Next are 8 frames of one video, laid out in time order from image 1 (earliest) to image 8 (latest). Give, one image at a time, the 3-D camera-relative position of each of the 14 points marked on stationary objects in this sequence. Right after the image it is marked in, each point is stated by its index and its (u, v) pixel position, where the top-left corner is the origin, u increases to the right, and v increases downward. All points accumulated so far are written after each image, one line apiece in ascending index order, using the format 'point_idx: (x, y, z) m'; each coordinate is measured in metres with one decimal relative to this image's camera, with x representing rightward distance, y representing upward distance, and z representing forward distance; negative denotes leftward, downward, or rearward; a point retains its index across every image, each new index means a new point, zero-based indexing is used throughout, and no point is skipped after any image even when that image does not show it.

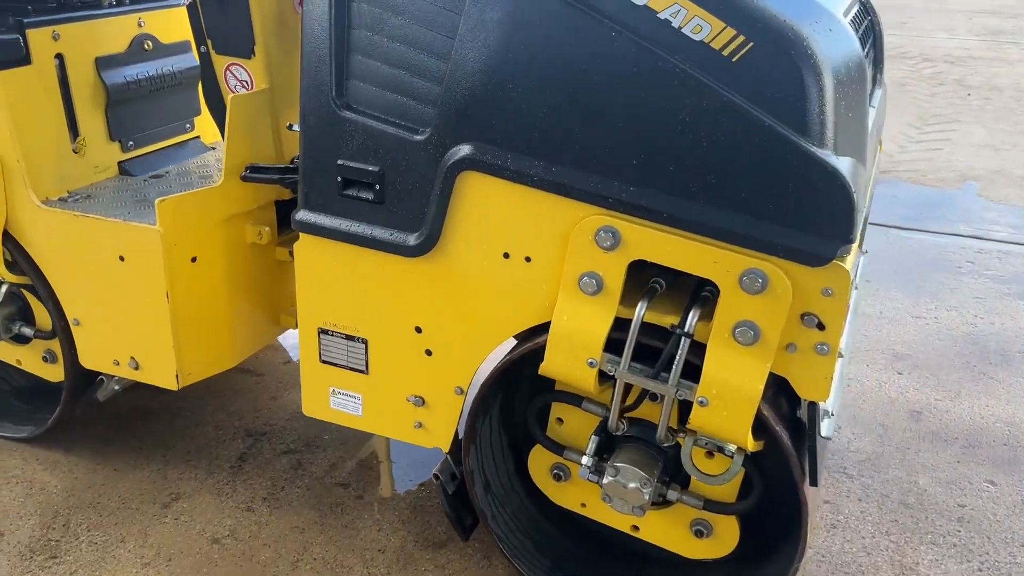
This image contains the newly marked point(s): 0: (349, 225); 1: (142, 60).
0: (-0.3, +0.1, +1.5) m
1: (-0.9, +0.5, +2.1) m
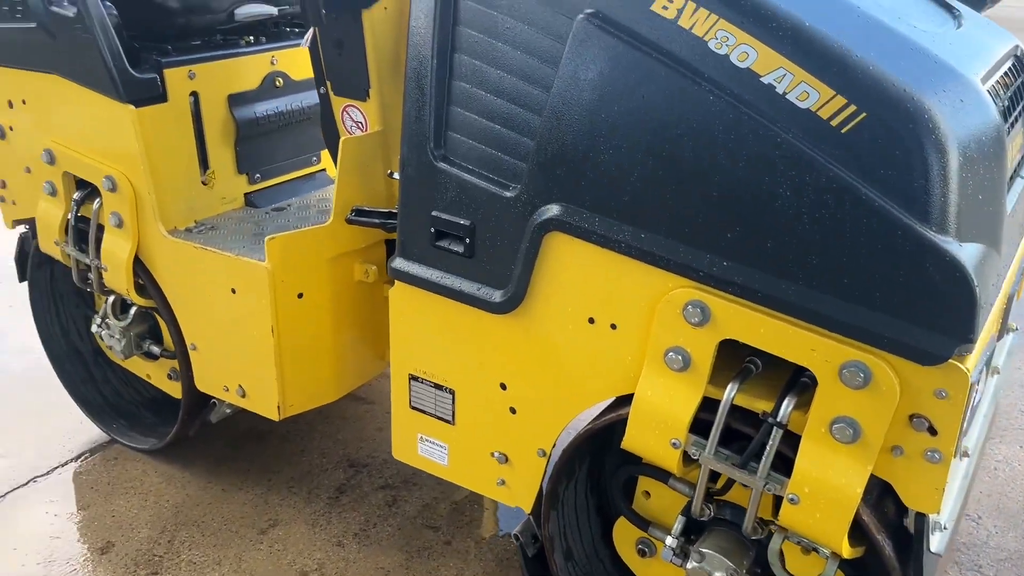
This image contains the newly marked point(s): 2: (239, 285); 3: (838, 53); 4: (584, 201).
0: (-0.1, 0.0, +1.5) m
1: (-0.6, +0.5, +2.2) m
2: (-0.6, 0.0, +1.8) m
3: (+0.4, +0.3, +1.1) m
4: (+0.1, +0.1, +1.3) m
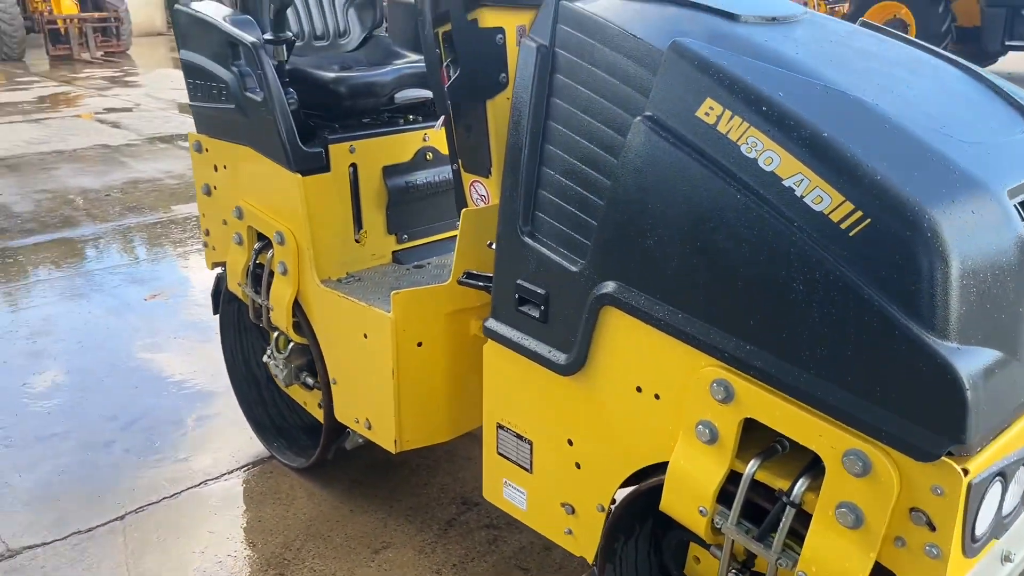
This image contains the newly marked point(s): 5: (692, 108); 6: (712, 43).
0: (0.0, -0.1, +1.7) m
1: (-0.3, +0.3, +2.5) m
2: (-0.3, -0.1, +2.1) m
3: (+0.5, +0.2, +1.2) m
4: (+0.2, 0.0, +1.4) m
5: (+0.3, +0.3, +1.3) m
6: (+0.3, +0.4, +1.4) m
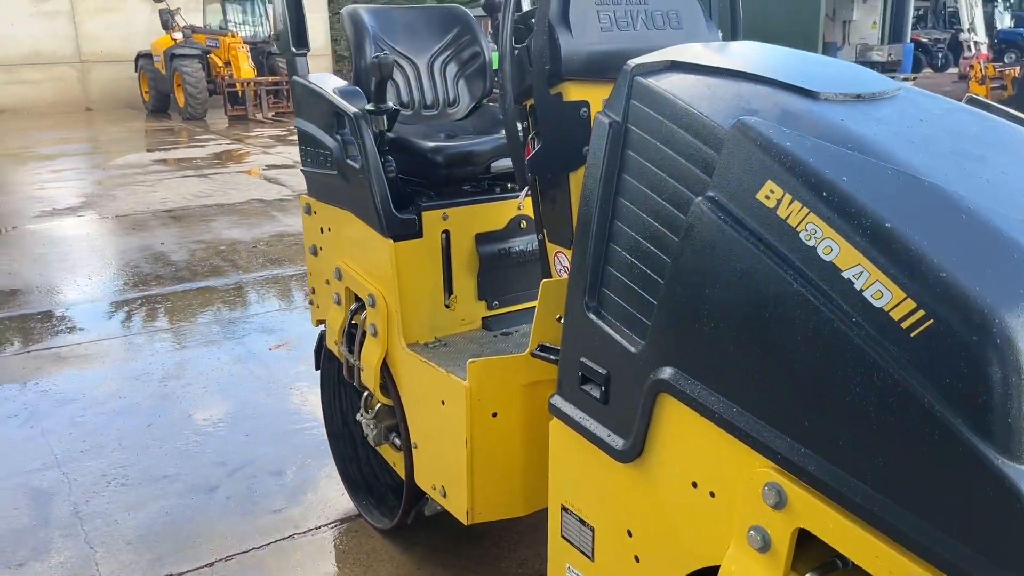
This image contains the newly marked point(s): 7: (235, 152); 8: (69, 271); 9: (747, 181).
0: (+0.1, -0.2, +1.6) m
1: (0.0, +0.1, +2.5) m
2: (-0.2, -0.3, +2.1) m
3: (+0.5, 0.0, +1.1) m
4: (+0.3, -0.1, +1.4) m
5: (+0.4, +0.1, +1.3) m
6: (+0.4, +0.3, +1.3) m
7: (-4.1, +2.0, +12.7) m
8: (-3.0, +0.1, +5.8) m
9: (+0.3, +0.2, +1.3) m
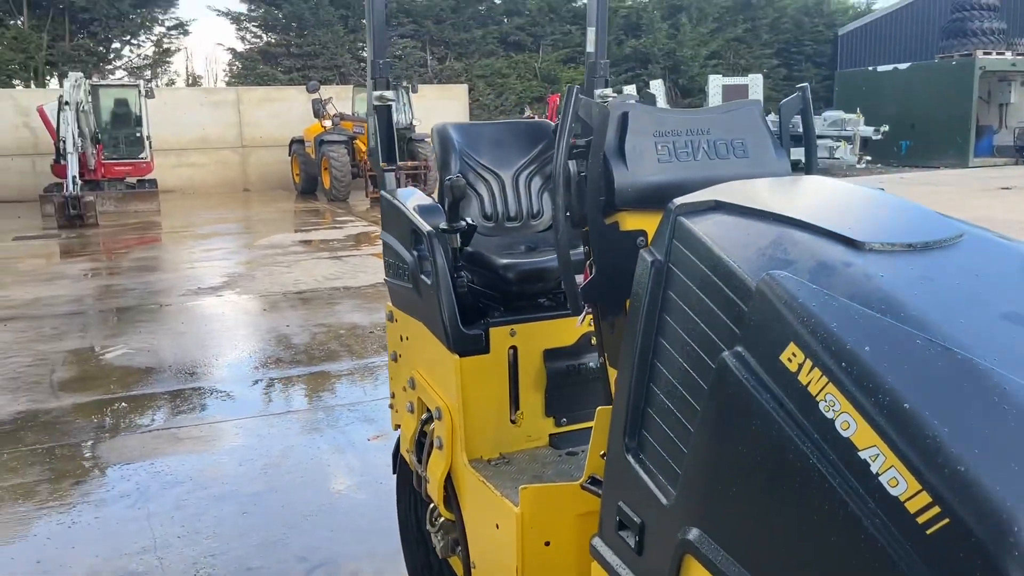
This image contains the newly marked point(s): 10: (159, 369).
0: (+0.2, -0.5, +1.6) m
1: (+0.2, -0.2, +2.4) m
2: (0.0, -0.6, +2.1) m
3: (+0.5, -0.2, +1.0) m
4: (+0.3, -0.4, +1.3) m
5: (+0.4, -0.1, +1.2) m
6: (+0.4, 0.0, +1.3) m
7: (-2.2, +0.8, +13.3) m
8: (-2.2, -0.4, +6.2) m
9: (+0.4, -0.1, +1.2) m
10: (-2.3, -0.5, +5.6) m
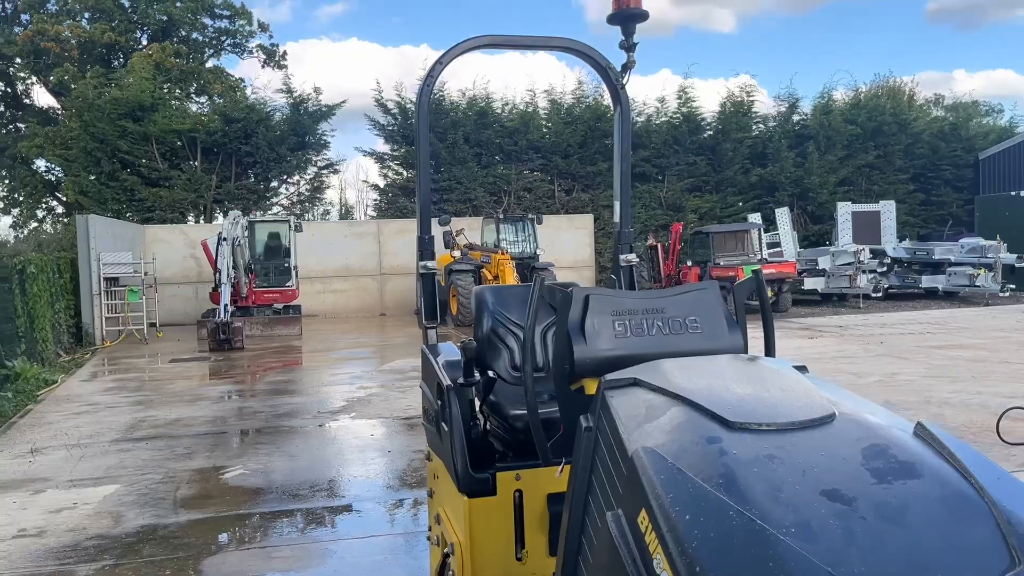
0: (+0.1, -0.8, +1.8) m
1: (+0.3, -0.7, +2.7) m
2: (-0.1, -1.0, +2.3) m
3: (+0.3, -0.4, +1.2) m
4: (+0.1, -0.7, +1.5) m
5: (+0.2, -0.4, +1.5) m
6: (+0.3, -0.3, +1.5) m
7: (-0.4, -1.2, +13.8) m
8: (-1.6, -1.4, +6.7) m
9: (+0.2, -0.4, +1.5) m
10: (-1.7, -1.4, +6.2) m
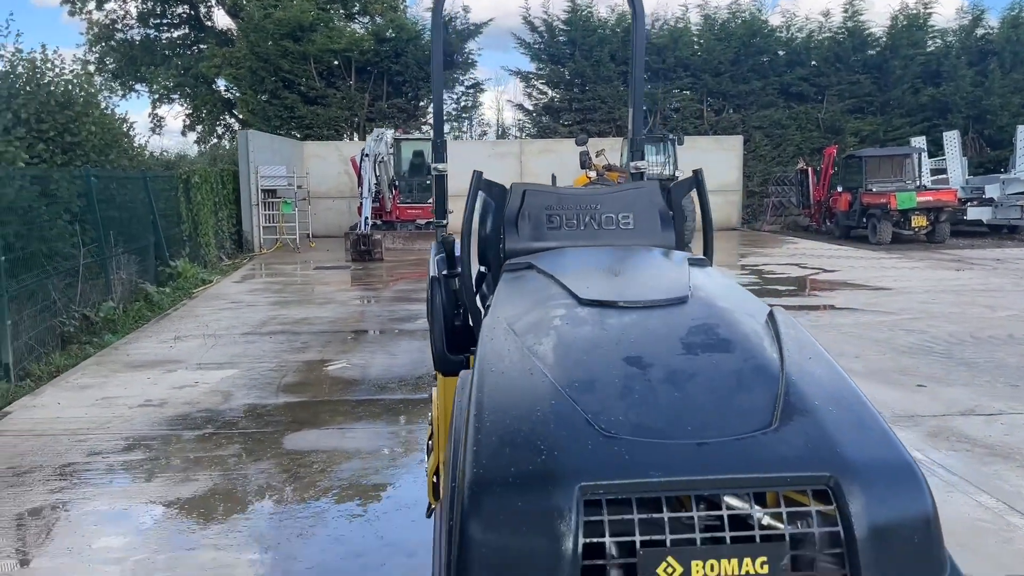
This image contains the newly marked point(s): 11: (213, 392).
0: (-0.2, -0.6, +2.1) m
1: (+0.2, -0.3, +2.9) m
2: (-0.2, -0.7, +2.6) m
3: (-0.1, -0.2, +1.4) m
4: (-0.1, -0.4, +1.8) m
5: (-0.1, -0.2, +1.7) m
6: (0.0, -0.1, +1.7) m
7: (+1.6, +0.1, +14.0) m
8: (-0.9, -0.7, +7.2) m
9: (-0.1, -0.1, +1.7) m
10: (-1.2, -0.7, +6.7) m
11: (-2.2, -0.8, +6.4) m
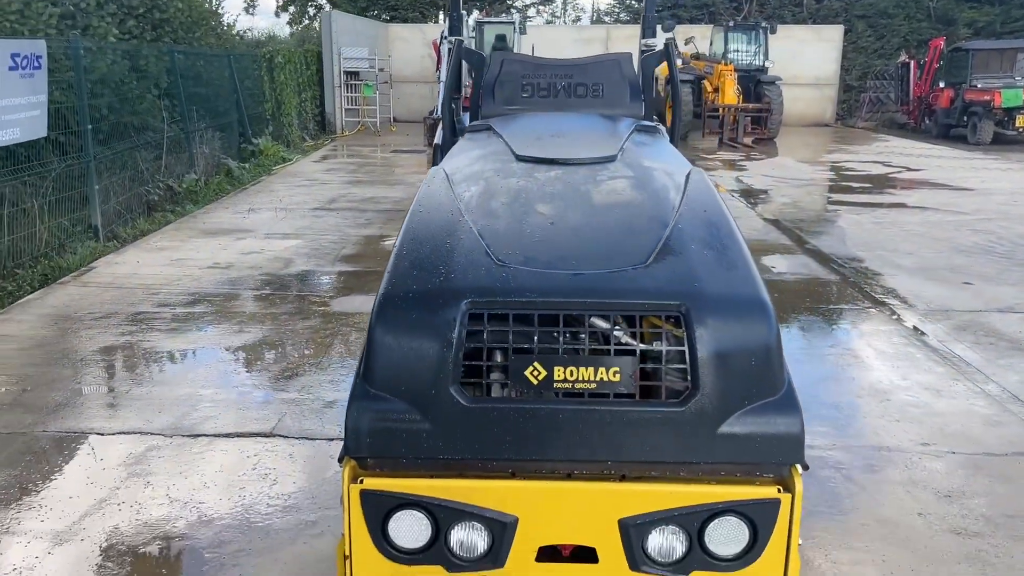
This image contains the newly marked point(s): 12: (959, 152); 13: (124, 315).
0: (-0.3, -0.2, +2.4) m
1: (+0.2, +0.1, +3.1) m
2: (-0.3, -0.2, +2.9) m
3: (-0.2, +0.1, +1.7) m
4: (-0.3, -0.1, +2.0) m
5: (-0.2, +0.2, +1.9) m
6: (-0.1, +0.3, +1.9) m
7: (+2.7, +1.9, +13.8) m
8: (-0.5, +0.4, +7.6) m
9: (-0.2, +0.2, +1.9) m
10: (-0.8, +0.3, +7.1) m
11: (-1.9, +0.2, +6.9) m
12: (+8.5, +2.6, +16.5) m
13: (-2.3, -0.2, +5.2) m
